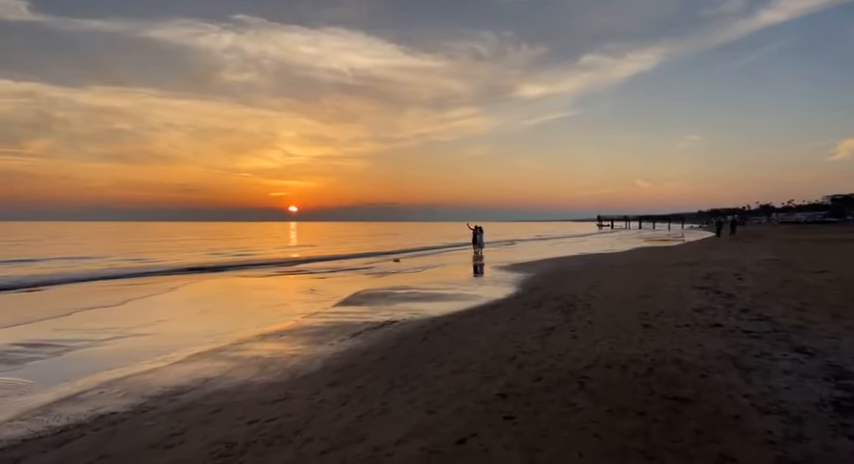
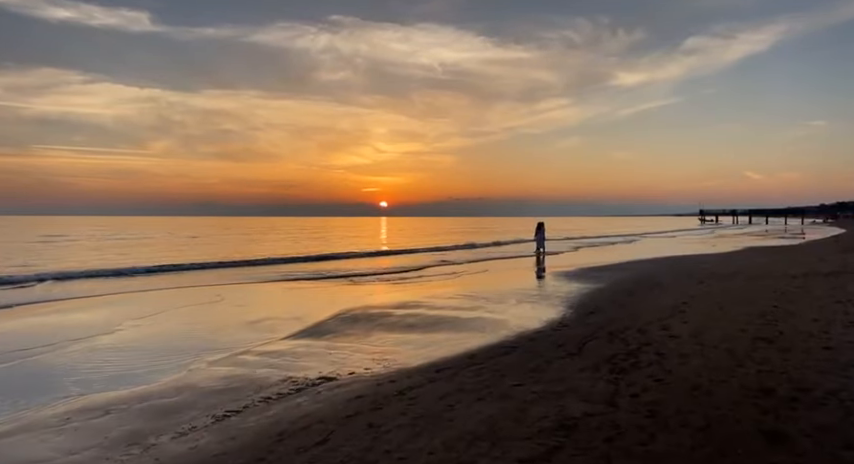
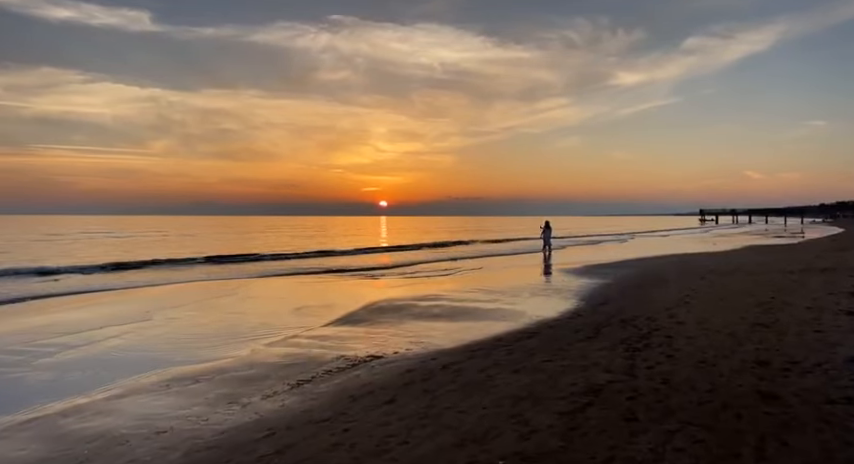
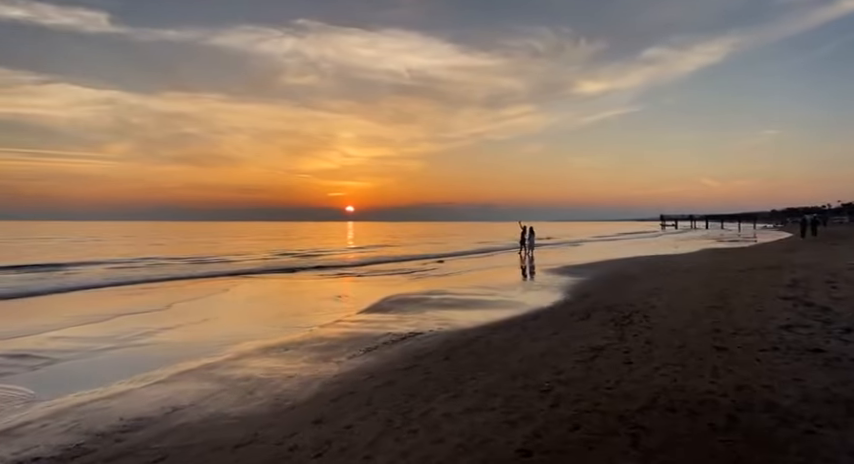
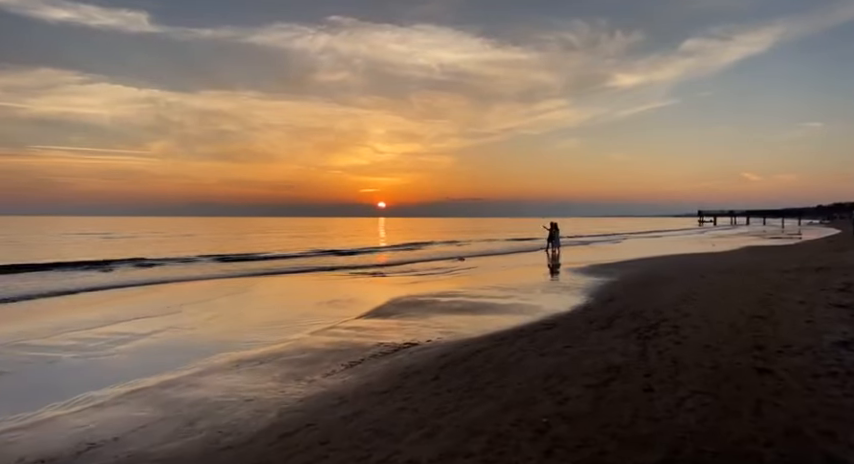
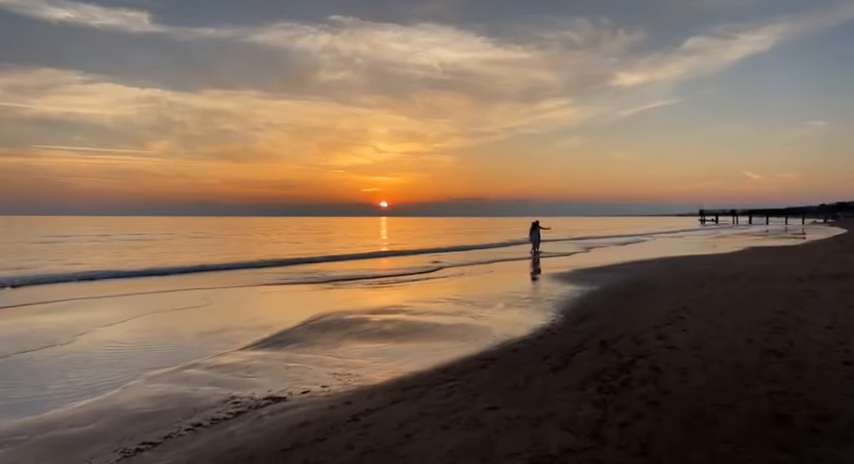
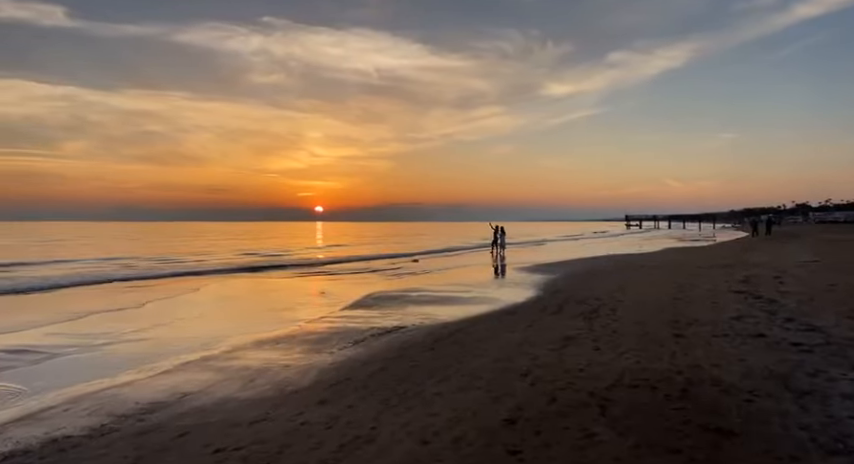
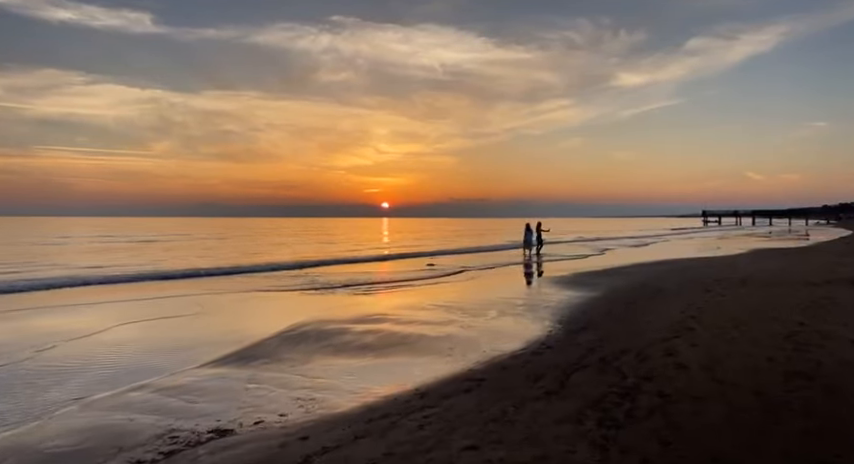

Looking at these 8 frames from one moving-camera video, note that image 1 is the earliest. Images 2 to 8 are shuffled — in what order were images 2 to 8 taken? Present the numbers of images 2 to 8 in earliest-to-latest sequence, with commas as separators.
7, 4, 5, 3, 2, 6, 8
